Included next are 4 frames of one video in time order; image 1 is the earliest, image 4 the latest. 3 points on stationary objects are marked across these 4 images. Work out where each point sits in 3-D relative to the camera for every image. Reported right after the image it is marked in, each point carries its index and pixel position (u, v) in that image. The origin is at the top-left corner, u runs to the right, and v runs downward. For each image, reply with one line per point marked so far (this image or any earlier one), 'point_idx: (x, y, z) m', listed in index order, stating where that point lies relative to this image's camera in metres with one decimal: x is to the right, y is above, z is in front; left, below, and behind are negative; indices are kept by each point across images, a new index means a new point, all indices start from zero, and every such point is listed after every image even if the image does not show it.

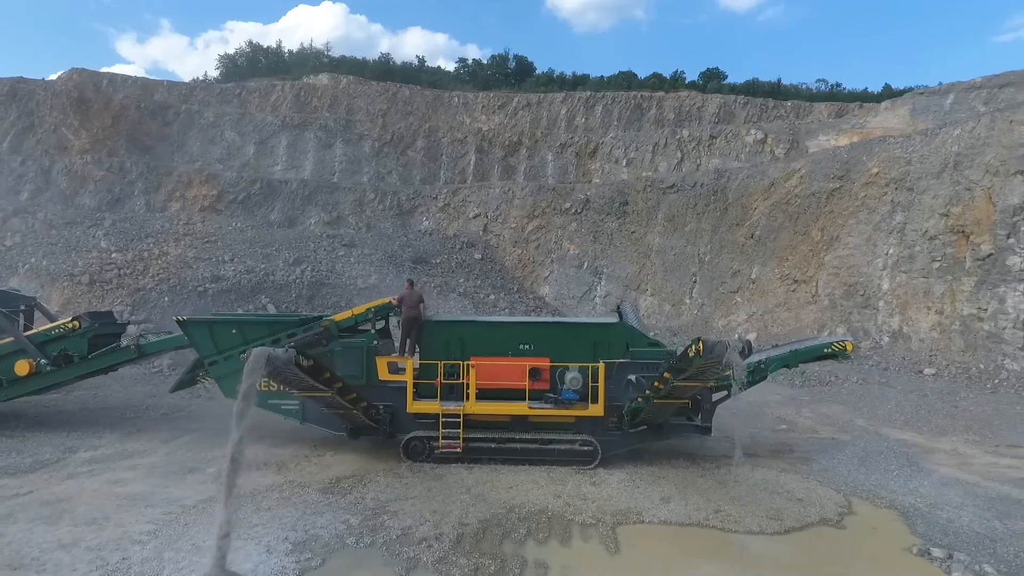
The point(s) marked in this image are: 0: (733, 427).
0: (+3.3, -2.0, +9.2) m
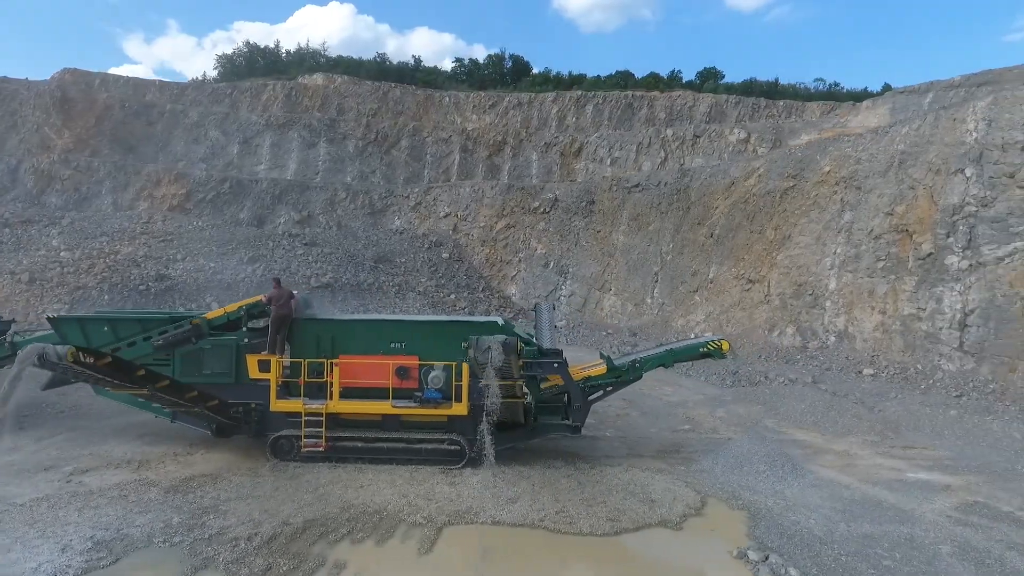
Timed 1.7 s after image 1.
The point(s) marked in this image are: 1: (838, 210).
0: (+1.9, -2.0, +9.1) m
1: (+8.6, +2.1, +16.5) m
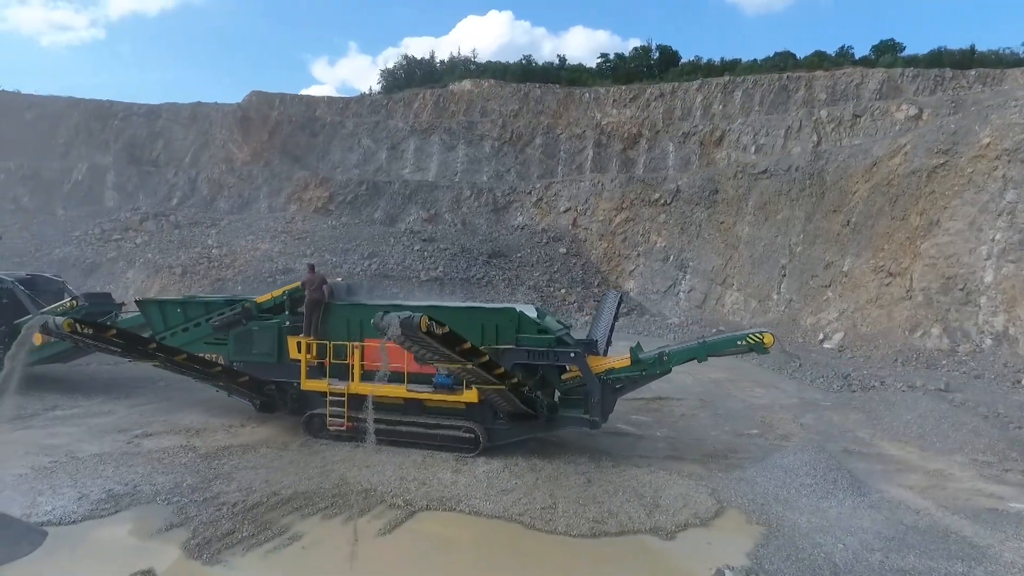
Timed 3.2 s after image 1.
0: (+2.5, -1.9, +8.3) m
1: (+10.9, +2.2, +13.8) m
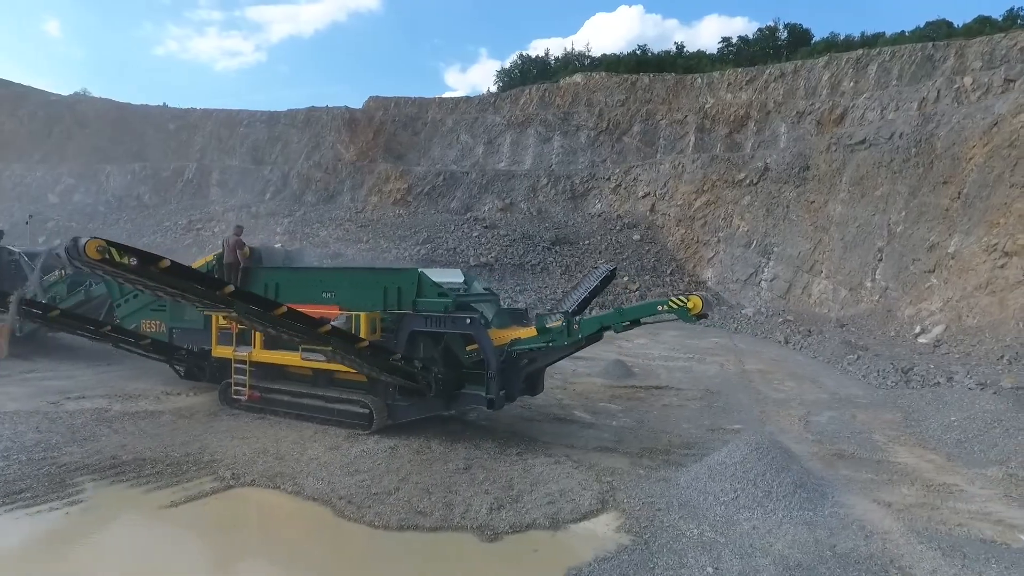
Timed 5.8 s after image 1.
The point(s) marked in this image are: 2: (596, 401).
0: (+1.8, -1.5, +7.0) m
1: (+11.1, +2.5, +10.7) m
2: (+1.1, -1.4, +7.8) m
